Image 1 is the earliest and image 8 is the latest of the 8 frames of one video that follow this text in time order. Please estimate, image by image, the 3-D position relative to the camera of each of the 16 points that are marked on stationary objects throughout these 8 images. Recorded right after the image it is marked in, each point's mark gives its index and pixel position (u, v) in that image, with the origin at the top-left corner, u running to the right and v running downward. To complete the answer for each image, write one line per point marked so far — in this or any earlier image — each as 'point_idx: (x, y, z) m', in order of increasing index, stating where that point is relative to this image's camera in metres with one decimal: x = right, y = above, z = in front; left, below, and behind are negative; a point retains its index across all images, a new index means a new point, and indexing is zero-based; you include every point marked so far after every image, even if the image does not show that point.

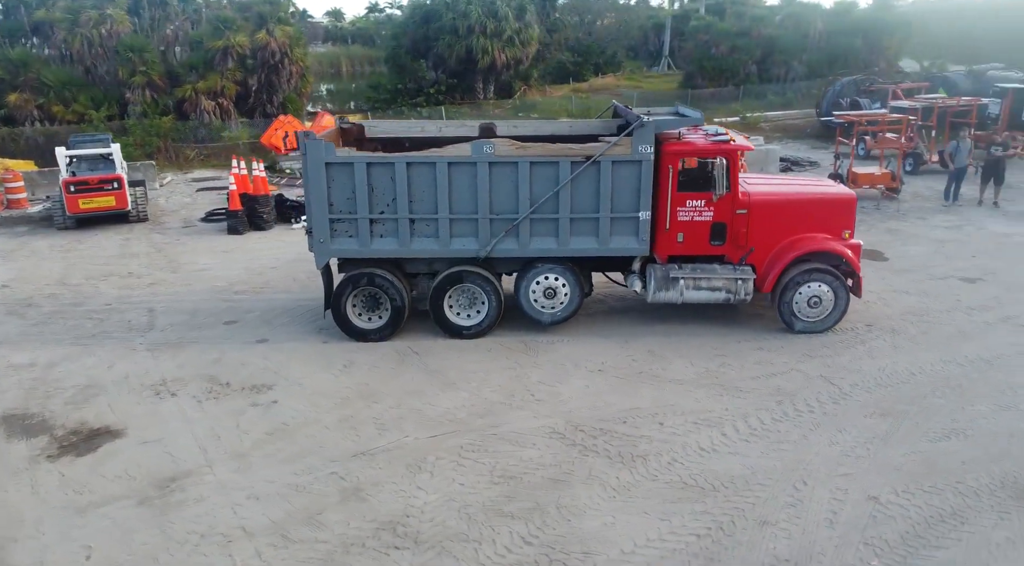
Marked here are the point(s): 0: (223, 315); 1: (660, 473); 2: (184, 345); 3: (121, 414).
0: (-4.1, -0.4, +10.2) m
1: (+1.3, -1.6, +6.2) m
2: (-4.1, -0.7, +9.1) m
3: (-3.8, -1.3, +7.3) m
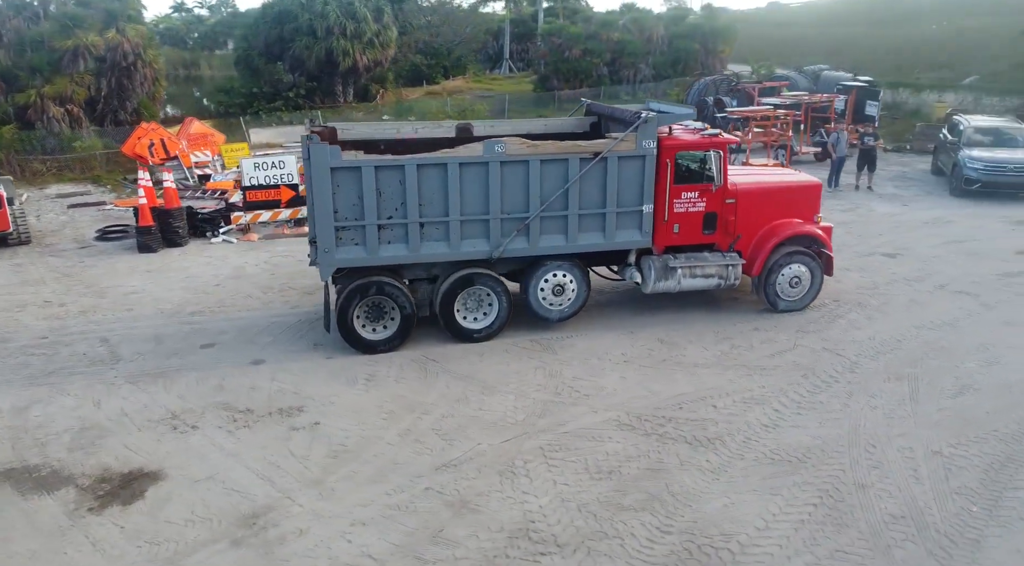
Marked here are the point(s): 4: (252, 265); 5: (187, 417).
0: (-4.0, -0.7, +9.3) m
1: (+2.1, -1.5, +6.5) m
2: (-3.8, -1.0, +8.2) m
3: (-3.2, -1.5, +6.5) m
4: (-4.6, +0.3, +12.8) m
5: (-3.1, -1.3, +7.2) m
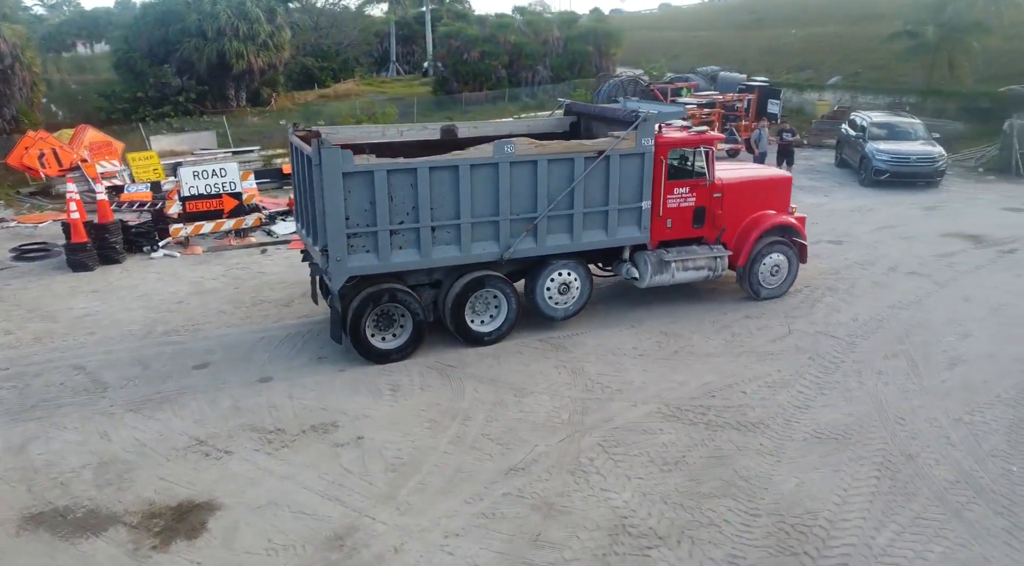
0: (-3.9, -0.9, +8.7) m
1: (+2.6, -1.4, +6.8) m
2: (-3.5, -1.2, +7.7) m
3: (-2.6, -1.6, +6.0) m
4: (-5.1, +0.1, +12.0) m
5: (-2.7, -1.4, +6.7) m
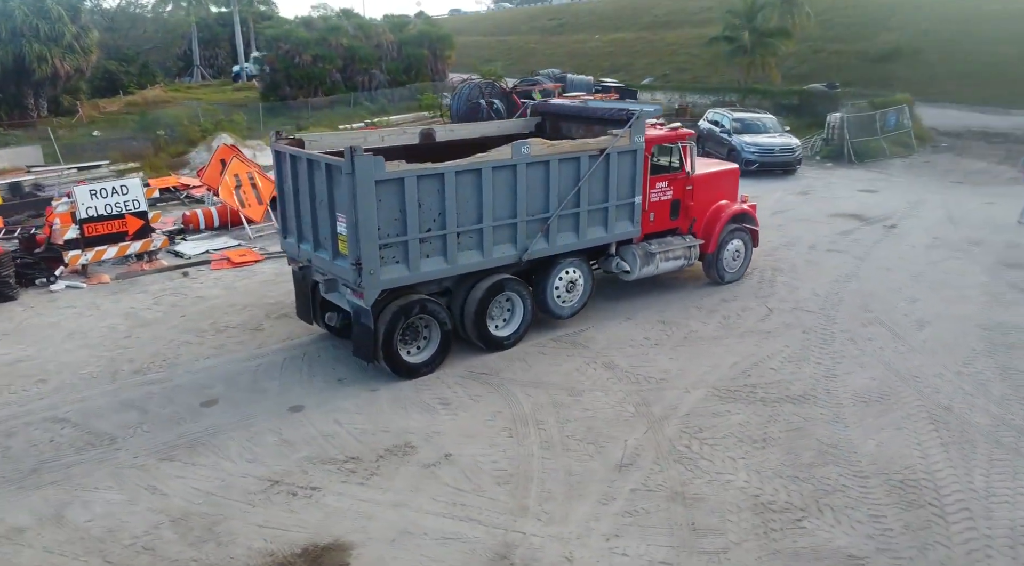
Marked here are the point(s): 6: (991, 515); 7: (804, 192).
0: (-3.5, -1.2, +7.7) m
1: (+3.3, -1.2, +7.4) m
2: (-2.9, -1.4, +6.8) m
3: (-1.6, -1.8, +5.4) m
4: (-5.5, -0.3, +10.7) m
5: (-1.8, -1.6, +6.1) m
6: (+3.7, -1.8, +5.5) m
7: (+7.6, +2.4, +19.3) m
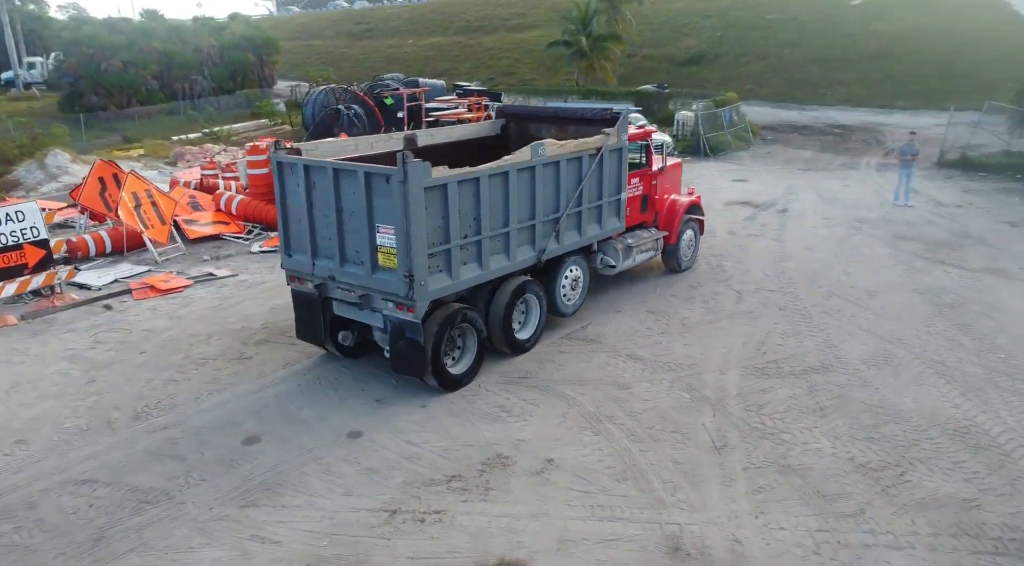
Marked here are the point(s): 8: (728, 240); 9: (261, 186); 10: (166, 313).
0: (-2.9, -1.4, +6.9) m
1: (+3.8, -0.9, +8.2) m
2: (-2.0, -1.6, +6.2) m
3: (-0.4, -1.9, +5.1) m
4: (-5.5, -0.8, +9.4) m
5: (-0.8, -1.7, +5.7) m
6: (+4.7, -1.5, +6.5) m
7: (+4.9, +2.8, +20.8) m
8: (+4.2, +0.9, +14.4) m
9: (-5.5, +2.1, +16.0) m
10: (-5.0, -0.4, +10.6) m
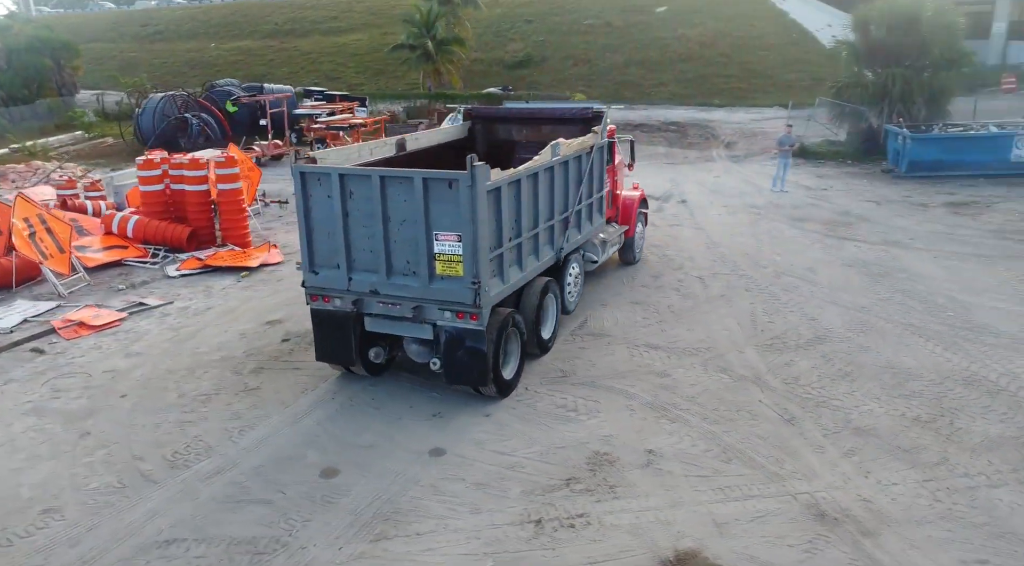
0: (-2.0, -1.6, +6.3) m
1: (+4.1, -0.7, +9.0) m
2: (-1.1, -1.8, +5.8) m
3: (+0.8, -1.9, +5.1) m
4: (-5.3, -1.2, +8.0) m
5: (+0.3, -1.8, +5.6) m
6: (+5.4, -1.1, +7.6) m
7: (+2.0, +3.0, +21.6) m
8: (+2.9, +1.1, +15.2) m
9: (-7.0, +1.6, +14.5) m
10: (-5.0, -0.8, +9.3) m
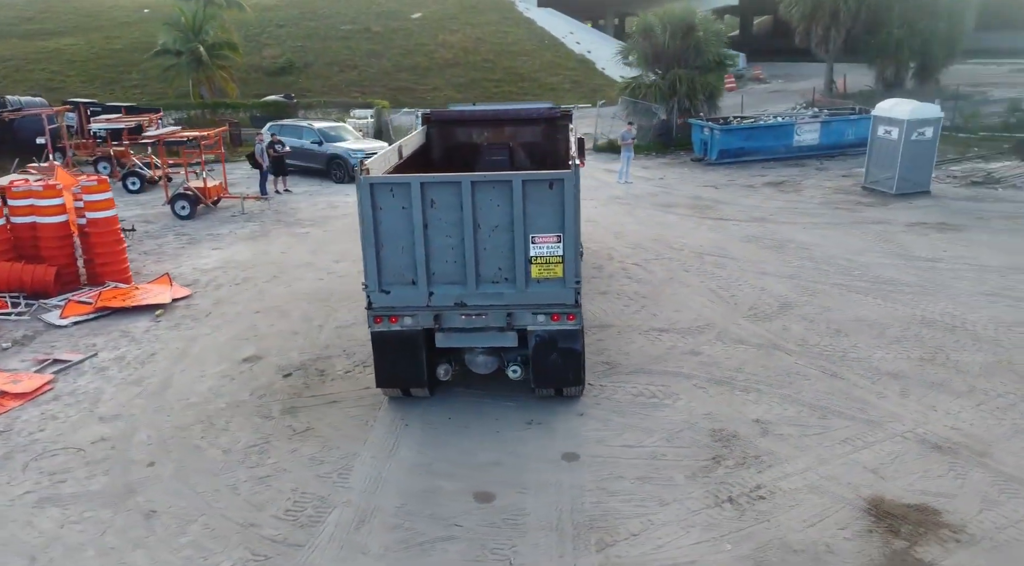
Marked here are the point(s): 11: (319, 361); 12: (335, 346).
0: (-0.7, -1.8, +5.7) m
1: (+4.1, -0.2, +10.3) m
2: (+0.4, -1.8, +5.6) m
3: (+2.4, -1.7, +5.6) m
4: (-4.3, -1.8, +6.4) m
5: (+1.7, -1.7, +5.9) m
6: (+5.9, -0.5, +9.4) m
7: (-2.2, +2.8, +21.5) m
8: (+0.9, +1.2, +15.7) m
9: (-8.3, +0.7, +11.9) m
10: (-4.5, -1.4, +7.7) m
11: (-2.3, -0.9, +8.8) m
12: (-2.2, -0.8, +9.3) m
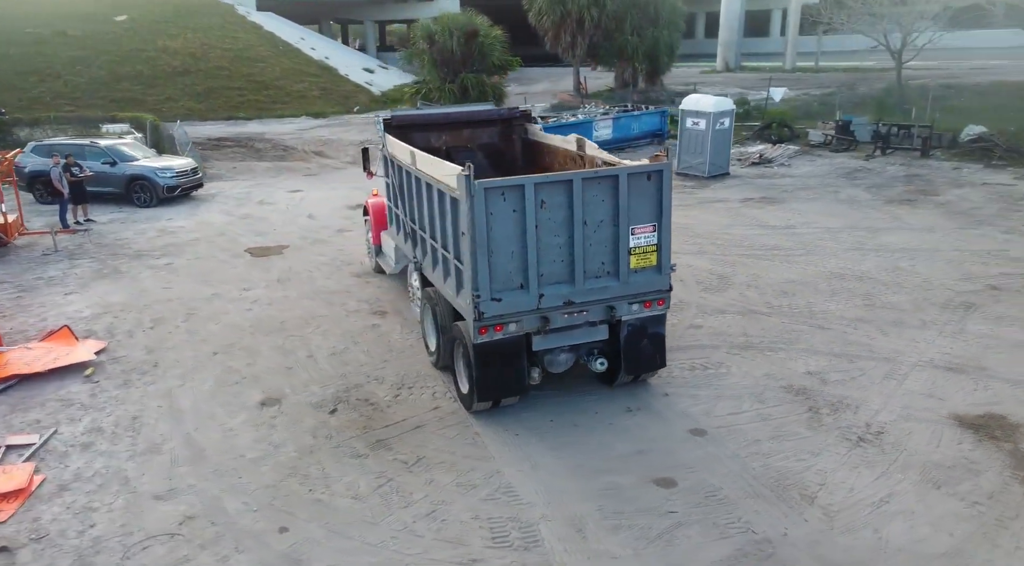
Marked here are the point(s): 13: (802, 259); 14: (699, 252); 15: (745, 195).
0: (+0.9, -1.8, +5.8) m
1: (+3.6, +0.2, +11.7) m
2: (+2.0, -1.6, +6.0) m
3: (+3.8, -1.3, +6.7) m
4: (-2.7, -2.2, +5.1) m
5: (+3.1, -1.4, +6.7) m
6: (+5.6, +0.1, +11.4) m
7: (-6.6, +2.2, +19.9) m
8: (-1.4, +1.1, +15.7) m
9: (-8.6, -0.3, +8.9) m
10: (-3.4, -1.8, +6.3) m
11: (-1.8, -1.2, +8.1) m
12: (-1.9, -1.0, +8.5) m
13: (+5.0, +0.4, +12.5) m
14: (+3.4, +0.6, +13.1) m
15: (+5.9, +2.2, +18.5) m
